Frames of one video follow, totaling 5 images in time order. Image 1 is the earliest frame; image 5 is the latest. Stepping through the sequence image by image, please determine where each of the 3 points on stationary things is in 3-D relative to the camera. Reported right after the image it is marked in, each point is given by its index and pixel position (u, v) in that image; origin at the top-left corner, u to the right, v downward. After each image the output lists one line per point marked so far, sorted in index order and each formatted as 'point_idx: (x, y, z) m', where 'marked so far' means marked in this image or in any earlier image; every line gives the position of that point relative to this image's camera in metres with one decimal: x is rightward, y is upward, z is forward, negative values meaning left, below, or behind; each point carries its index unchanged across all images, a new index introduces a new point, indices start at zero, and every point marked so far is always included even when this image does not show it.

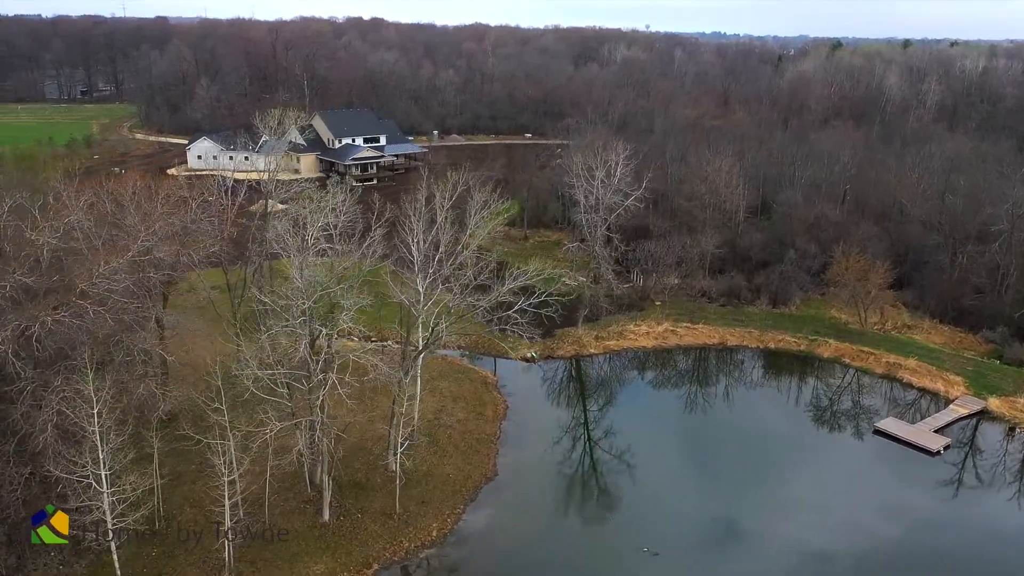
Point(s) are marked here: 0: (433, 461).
0: (-1.7, -3.8, +18.1) m
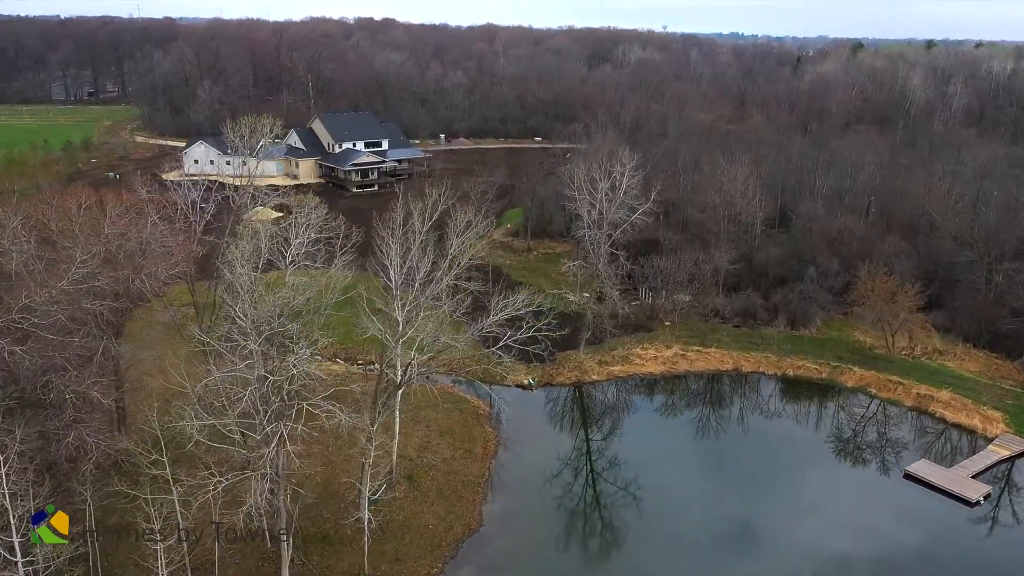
0: (-2.0, -4.4, +16.3) m
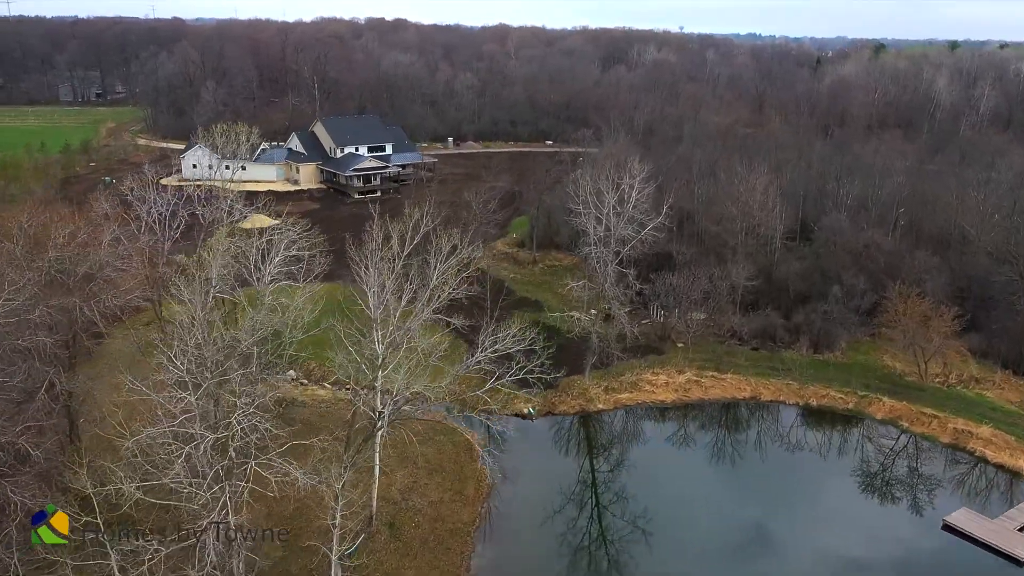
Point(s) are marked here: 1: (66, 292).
0: (-2.1, -4.9, +14.6) m
1: (-7.7, -0.1, +14.3) m
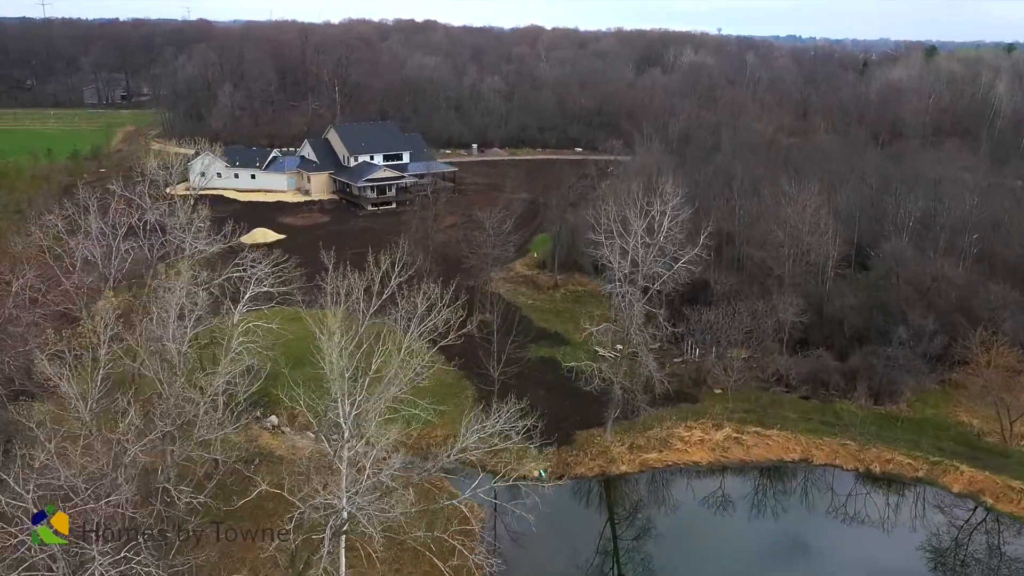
0: (-2.2, -5.8, +11.7) m
1: (-7.8, -0.9, +11.7) m
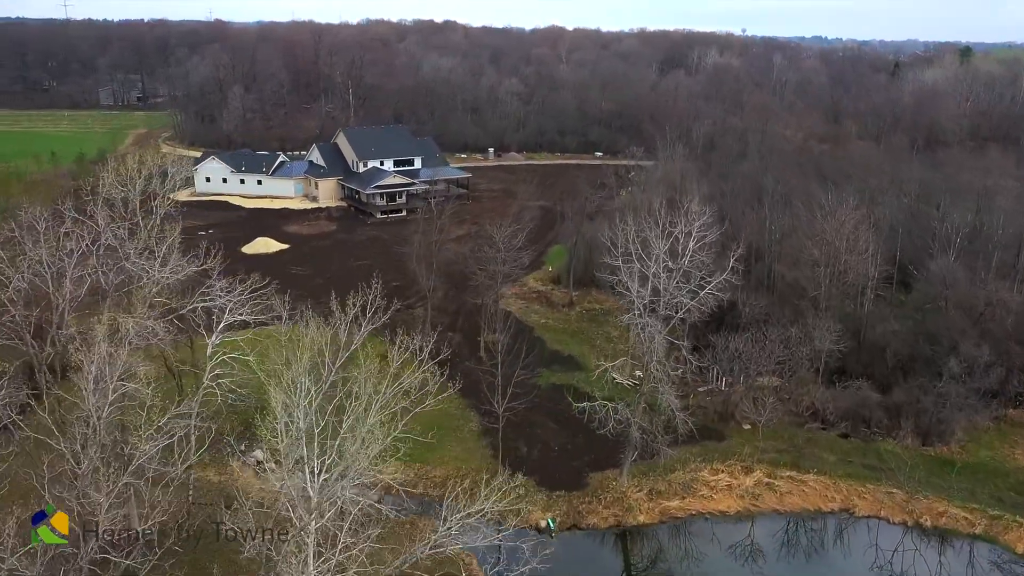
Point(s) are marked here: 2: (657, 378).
0: (-2.3, -6.3, +9.9) m
1: (-7.8, -1.4, +10.0) m
2: (+2.7, -1.7, +15.5) m
